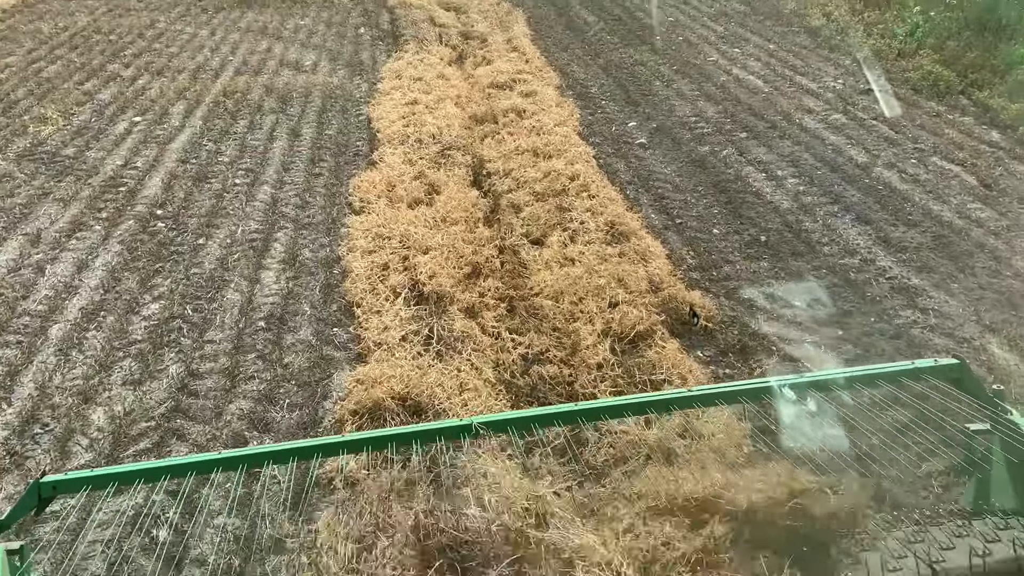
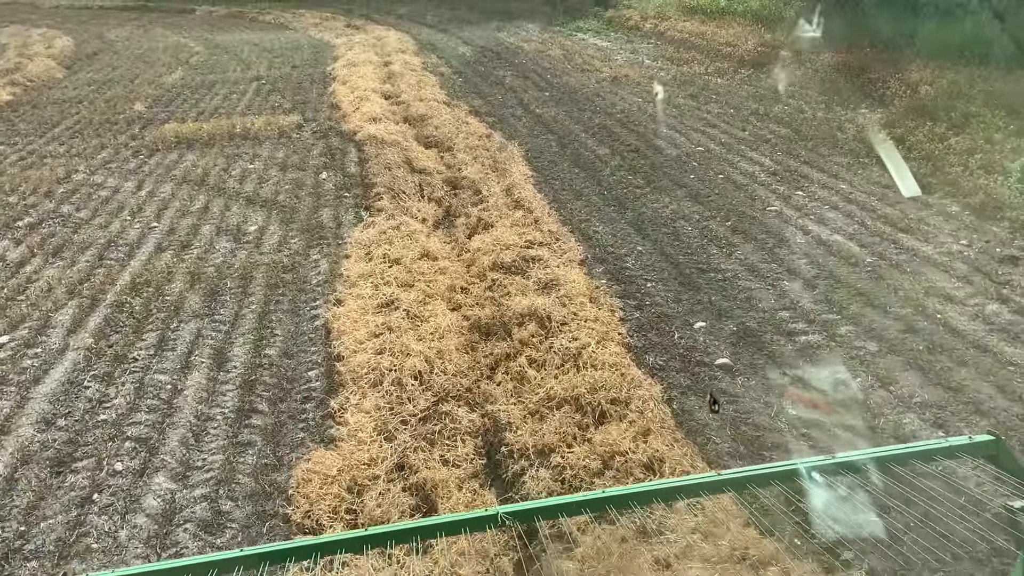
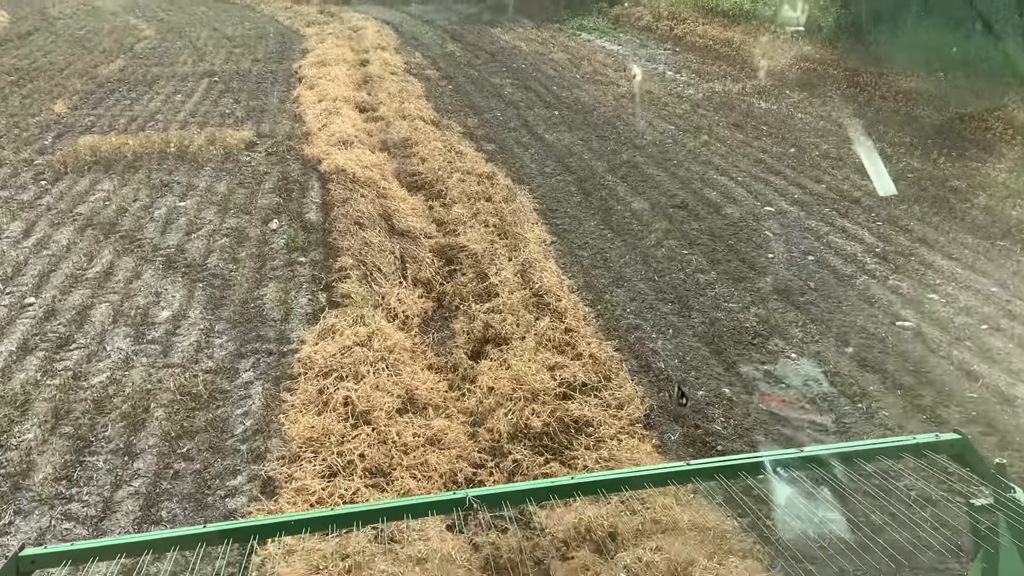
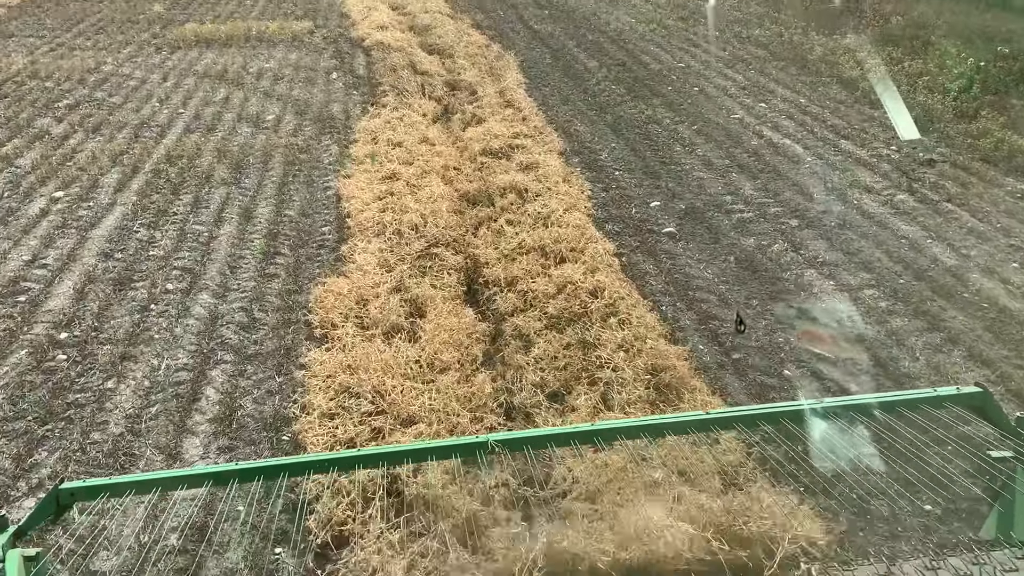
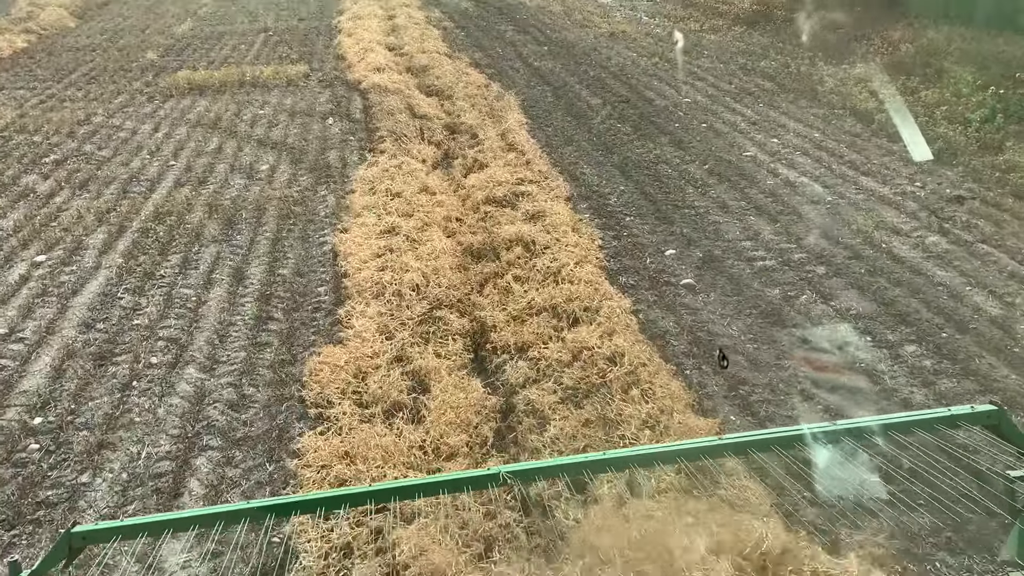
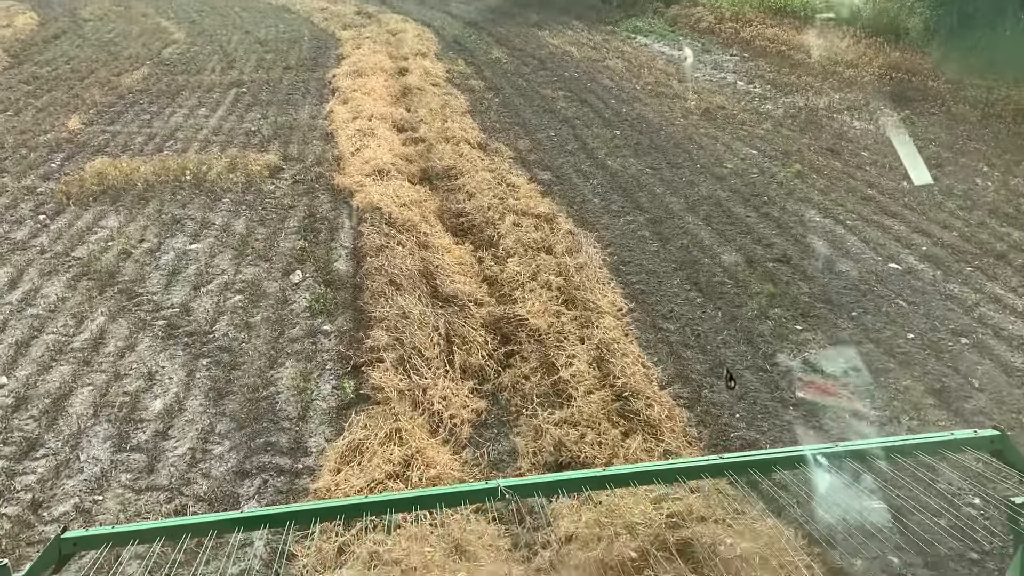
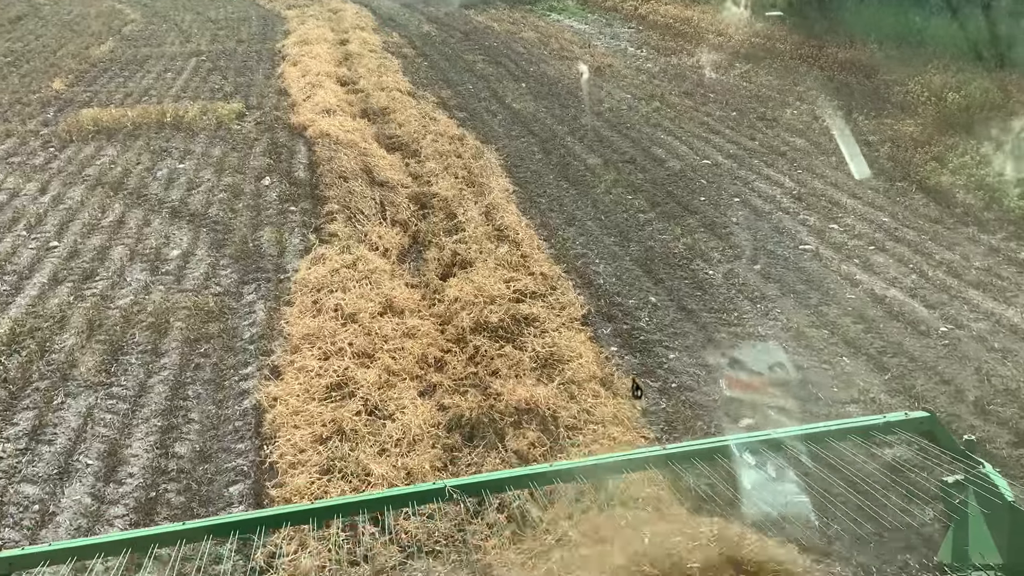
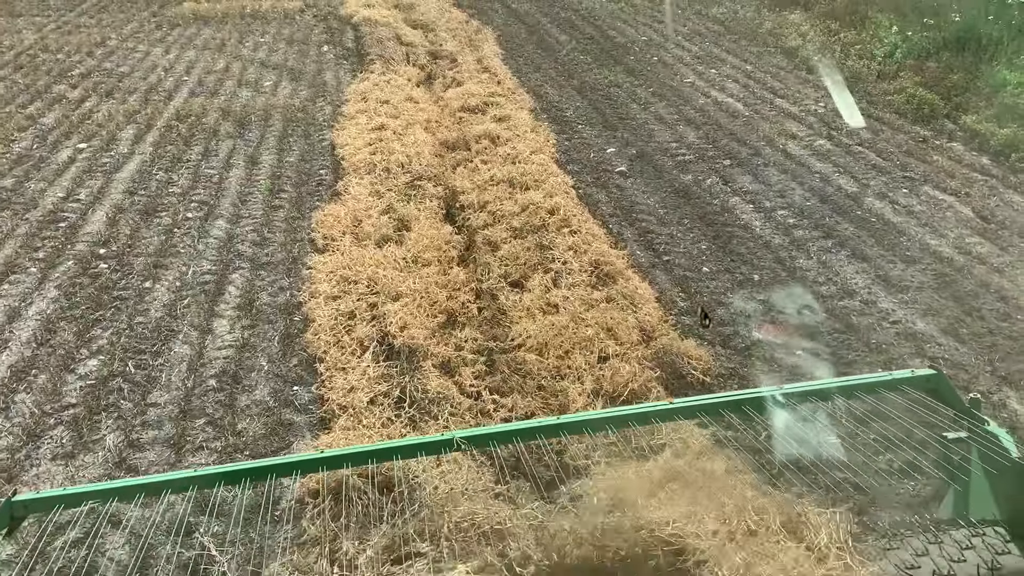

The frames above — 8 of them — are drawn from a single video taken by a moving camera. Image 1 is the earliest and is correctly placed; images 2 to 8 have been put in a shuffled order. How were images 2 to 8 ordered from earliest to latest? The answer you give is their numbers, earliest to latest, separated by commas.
8, 4, 5, 2, 7, 3, 6
